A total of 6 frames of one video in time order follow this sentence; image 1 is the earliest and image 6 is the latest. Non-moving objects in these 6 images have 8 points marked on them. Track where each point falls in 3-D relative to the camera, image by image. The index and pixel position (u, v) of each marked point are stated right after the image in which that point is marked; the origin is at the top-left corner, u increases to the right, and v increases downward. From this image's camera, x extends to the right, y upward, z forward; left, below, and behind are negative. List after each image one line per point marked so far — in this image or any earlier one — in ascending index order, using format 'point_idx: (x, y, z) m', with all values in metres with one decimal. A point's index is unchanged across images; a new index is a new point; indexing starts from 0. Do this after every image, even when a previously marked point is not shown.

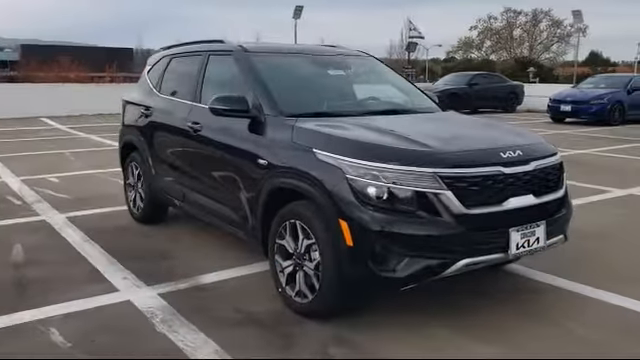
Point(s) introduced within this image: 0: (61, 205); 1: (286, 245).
0: (-3.1, -0.3, +7.1) m
1: (-0.2, -0.4, +3.9) m
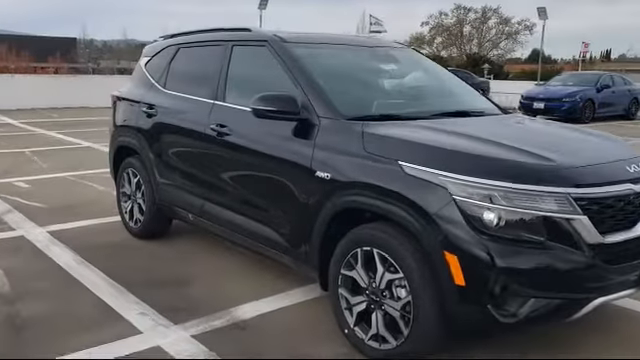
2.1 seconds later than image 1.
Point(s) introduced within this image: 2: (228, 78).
0: (-2.9, -0.4, +6.1) m
1: (+0.2, -0.5, +3.2) m
2: (-0.7, +0.7, +4.4) m
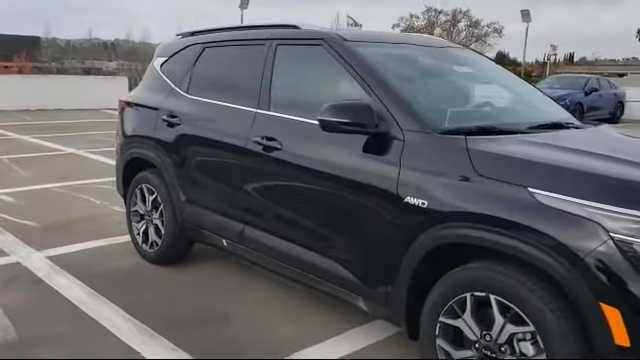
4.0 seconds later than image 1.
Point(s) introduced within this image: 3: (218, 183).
0: (-2.6, -0.5, +5.4) m
1: (+0.6, -0.6, +2.6) m
2: (-0.3, +0.6, +3.7) m
3: (-0.7, 0.0, +4.0) m
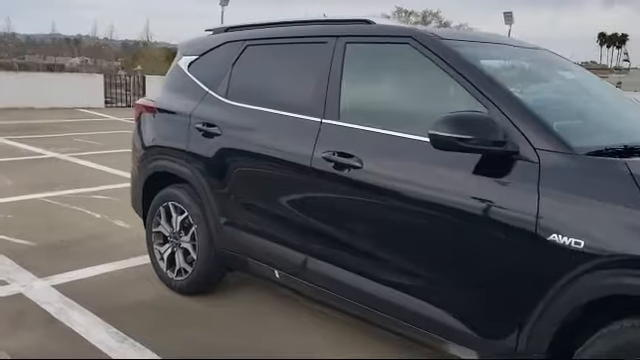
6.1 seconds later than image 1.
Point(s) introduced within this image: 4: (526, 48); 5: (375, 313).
0: (-2.3, -0.6, +4.7) m
1: (+1.1, -0.8, +2.1) m
2: (+0.1, +0.5, +3.2) m
3: (-0.3, -0.1, +3.4) m
4: (+1.2, +0.8, +3.4) m
5: (+0.3, -0.7, +2.9) m
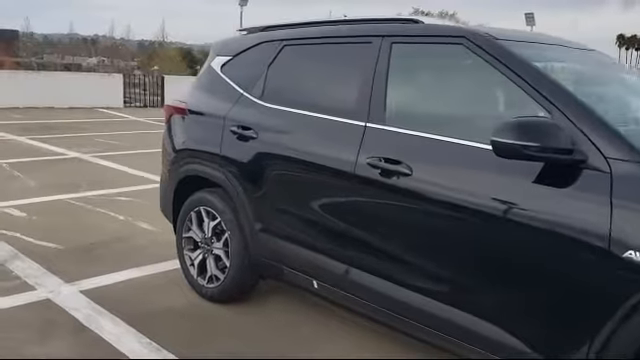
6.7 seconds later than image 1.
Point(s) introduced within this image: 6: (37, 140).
0: (-2.0, -0.6, +4.6) m
1: (+1.3, -0.8, +1.9) m
2: (+0.3, +0.5, +3.0) m
3: (-0.1, -0.2, +3.3) m
4: (+1.4, +0.7, +3.2) m
5: (+0.5, -0.7, +2.8) m
6: (-5.5, +0.8, +11.6) m
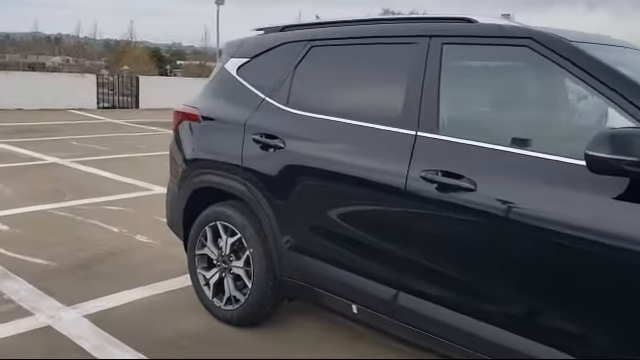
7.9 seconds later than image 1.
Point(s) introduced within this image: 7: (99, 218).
0: (-1.9, -0.7, +4.2) m
1: (+1.6, -0.9, +1.7) m
2: (+0.6, +0.4, +2.8) m
3: (+0.1, -0.2, +3.0) m
4: (+1.6, +0.7, +3.0) m
5: (+0.8, -0.8, +2.5) m
6: (-5.7, +0.7, +11.0) m
7: (-2.2, -0.4, +6.1) m
